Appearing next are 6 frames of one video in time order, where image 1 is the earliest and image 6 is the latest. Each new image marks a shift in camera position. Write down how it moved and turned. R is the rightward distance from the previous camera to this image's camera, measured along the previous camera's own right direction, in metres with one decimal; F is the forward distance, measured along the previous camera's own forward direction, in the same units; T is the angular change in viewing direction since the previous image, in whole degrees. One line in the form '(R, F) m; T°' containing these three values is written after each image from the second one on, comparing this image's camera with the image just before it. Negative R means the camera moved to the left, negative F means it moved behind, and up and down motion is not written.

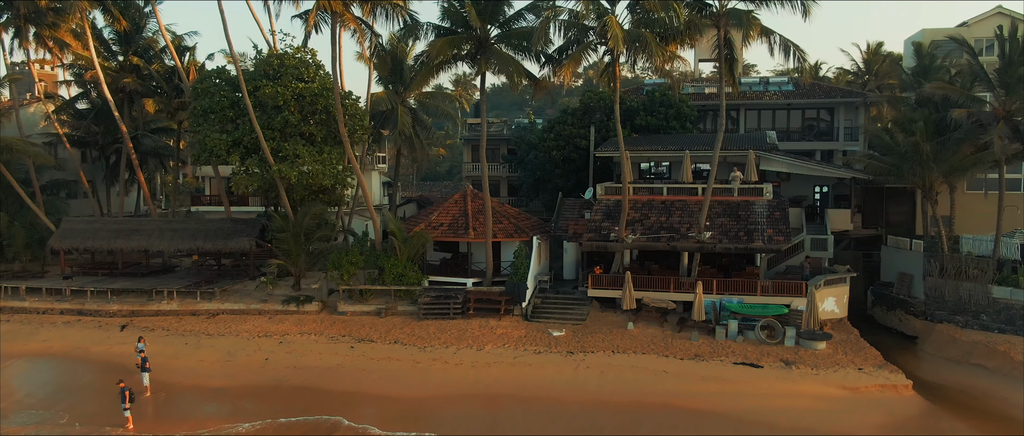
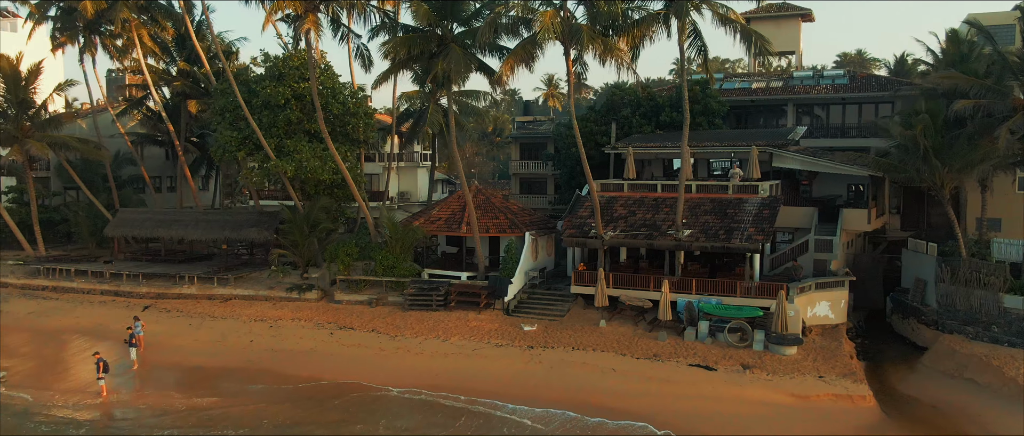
(+3.9, +0.1) m; -8°
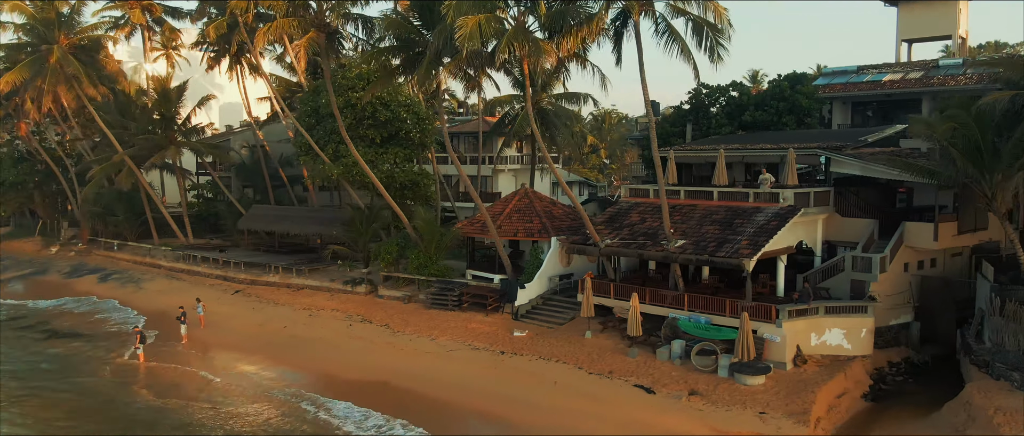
(+6.5, +0.9) m; -17°
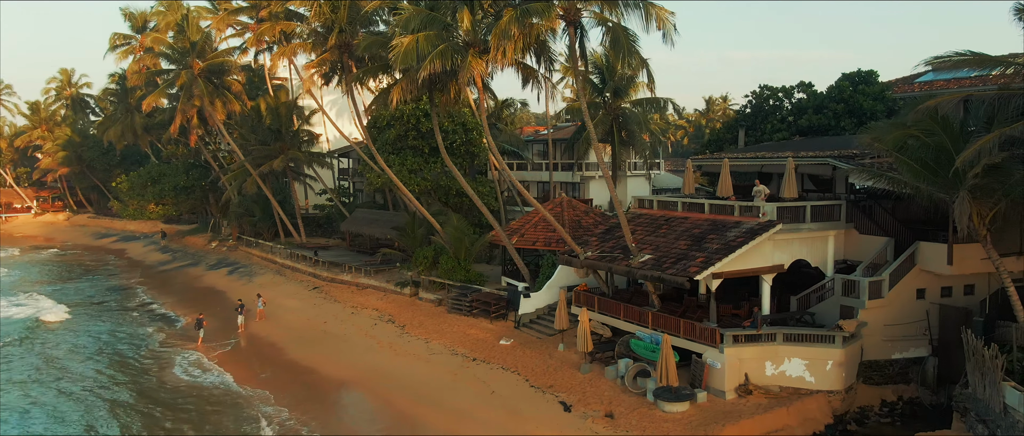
(+6.1, +0.2) m; -15°
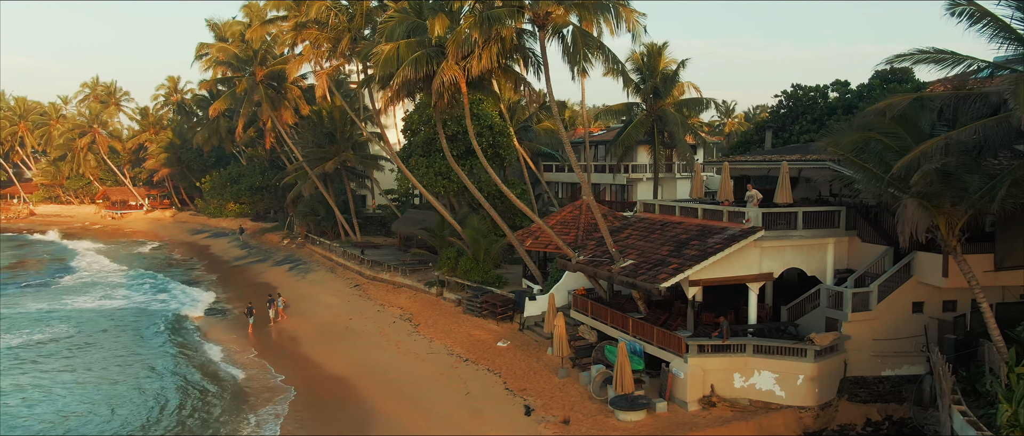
(+3.1, -0.2) m; -8°
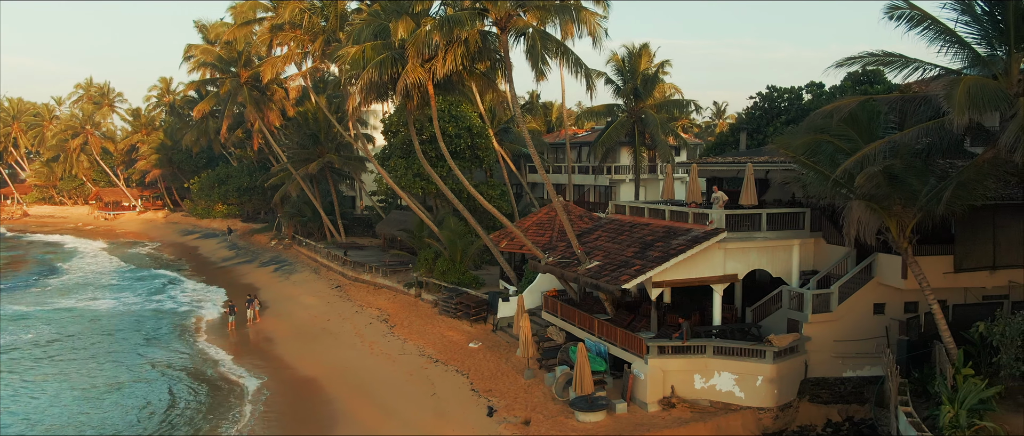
(+0.9, 0.0) m; 0°
